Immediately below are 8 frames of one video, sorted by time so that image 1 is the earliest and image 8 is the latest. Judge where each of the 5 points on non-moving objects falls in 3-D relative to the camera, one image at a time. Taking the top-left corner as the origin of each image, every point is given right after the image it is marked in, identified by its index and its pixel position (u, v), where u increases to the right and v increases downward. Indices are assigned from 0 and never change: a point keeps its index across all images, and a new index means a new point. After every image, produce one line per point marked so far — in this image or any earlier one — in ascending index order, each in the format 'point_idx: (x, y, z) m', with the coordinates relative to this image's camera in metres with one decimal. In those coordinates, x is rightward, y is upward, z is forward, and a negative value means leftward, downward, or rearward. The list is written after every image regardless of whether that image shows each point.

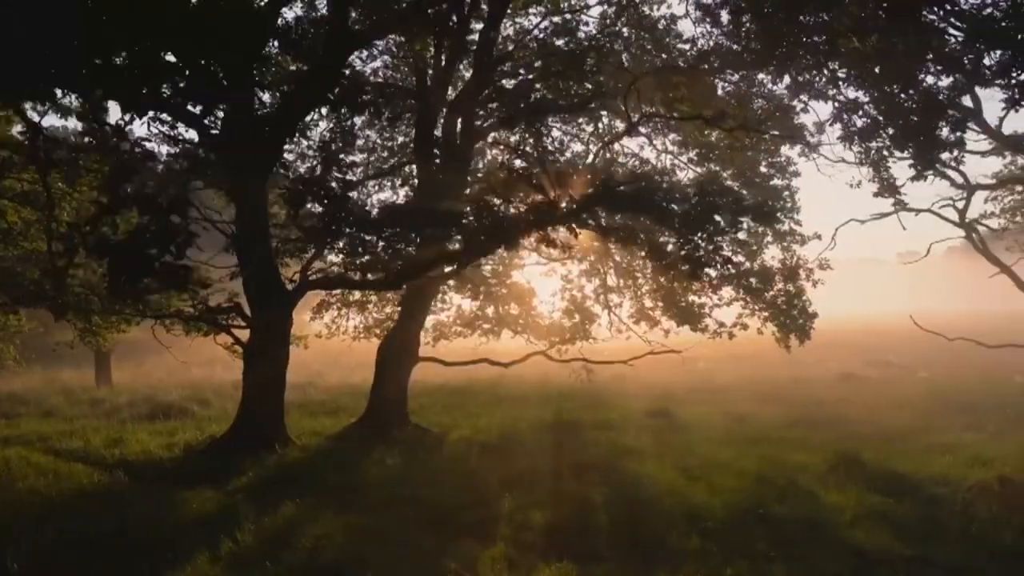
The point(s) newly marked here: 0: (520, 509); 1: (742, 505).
0: (0.0, -1.6, +9.0) m
1: (+1.5, -1.5, +8.8) m
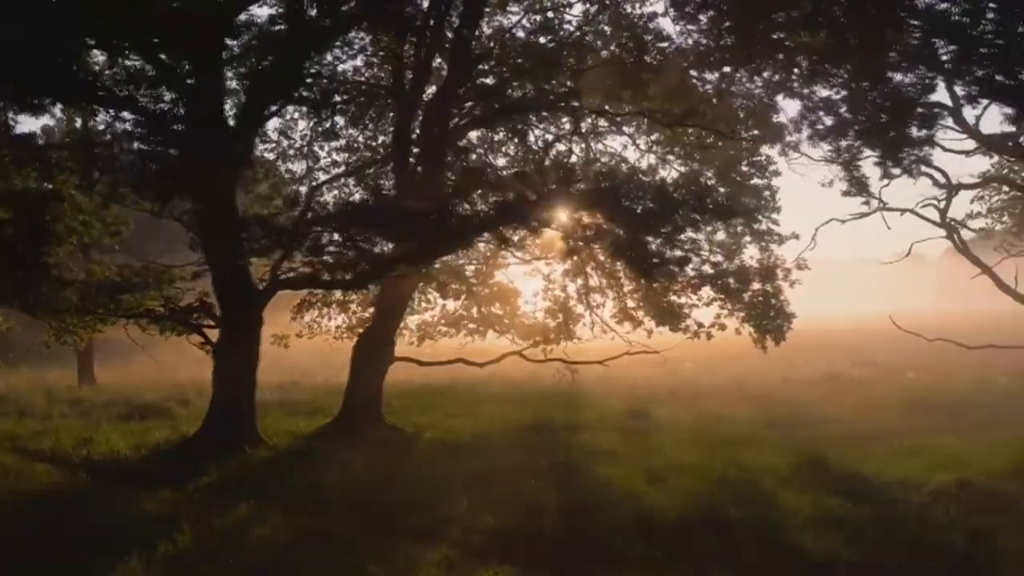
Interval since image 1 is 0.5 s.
0: (-0.3, -1.6, +8.9) m
1: (+1.2, -1.5, +8.7) m
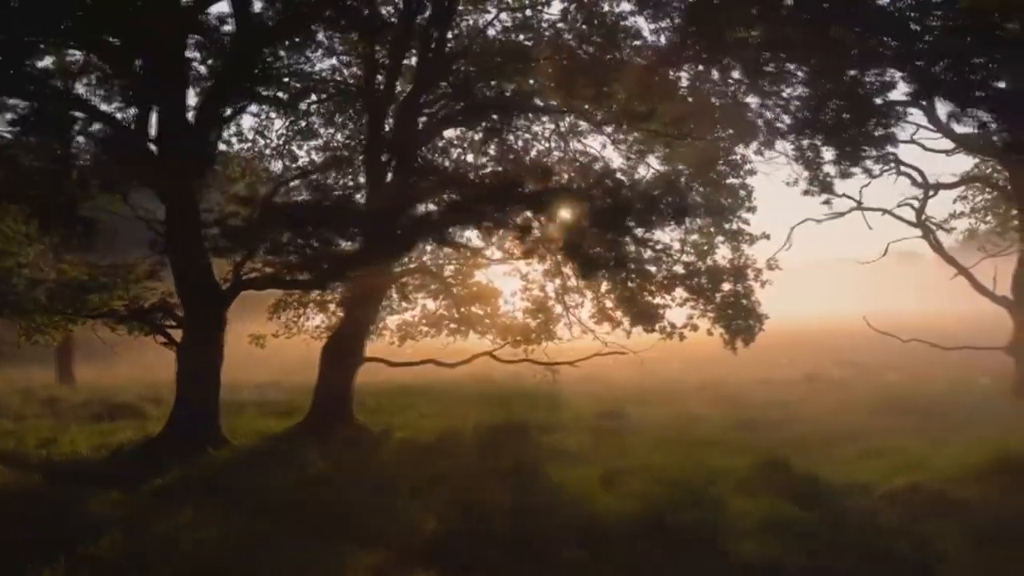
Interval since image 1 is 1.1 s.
0: (-0.6, -1.6, +8.8) m
1: (+0.9, -1.5, +8.6) m
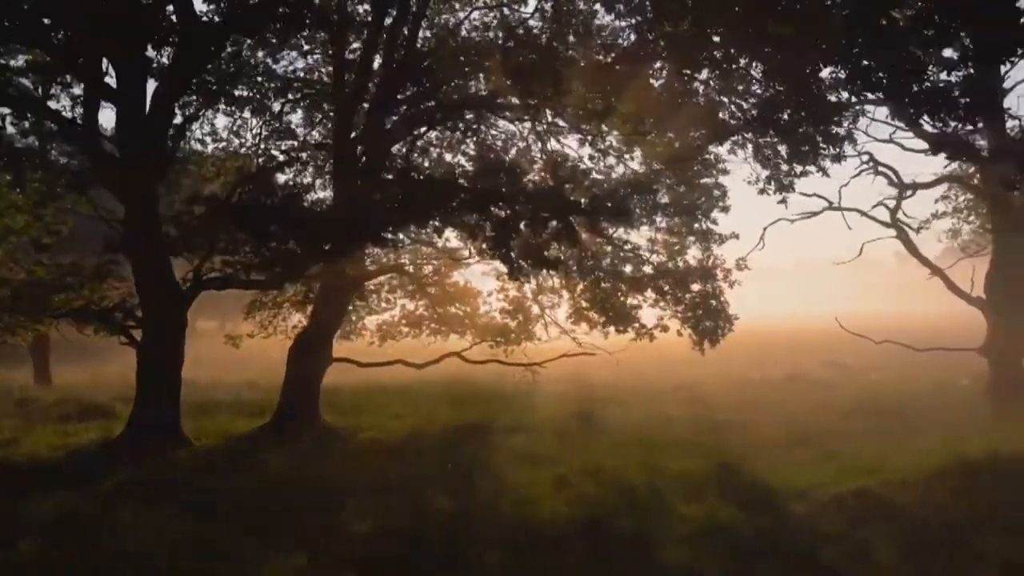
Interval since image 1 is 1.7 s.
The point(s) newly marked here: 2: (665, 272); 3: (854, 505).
0: (-1.0, -1.6, +8.7) m
1: (+0.5, -1.5, +8.5) m
2: (+1.9, +0.2, +16.0) m
3: (+2.3, -1.5, +8.7) m
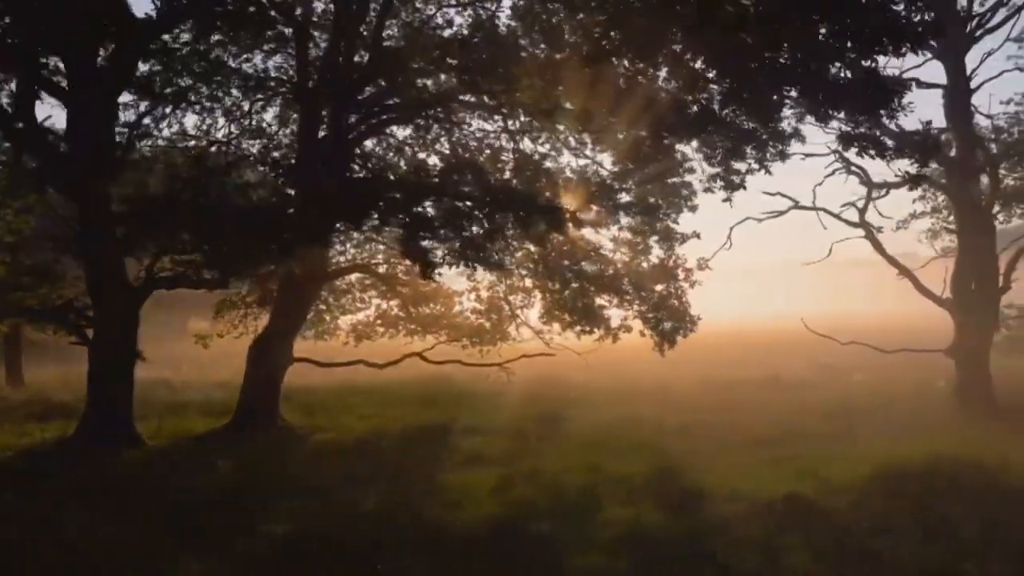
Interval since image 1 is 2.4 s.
0: (-1.5, -1.6, +8.5) m
1: (0.0, -1.5, +8.3) m
2: (+1.5, +0.2, +15.8) m
3: (+1.8, -1.5, +8.5) m
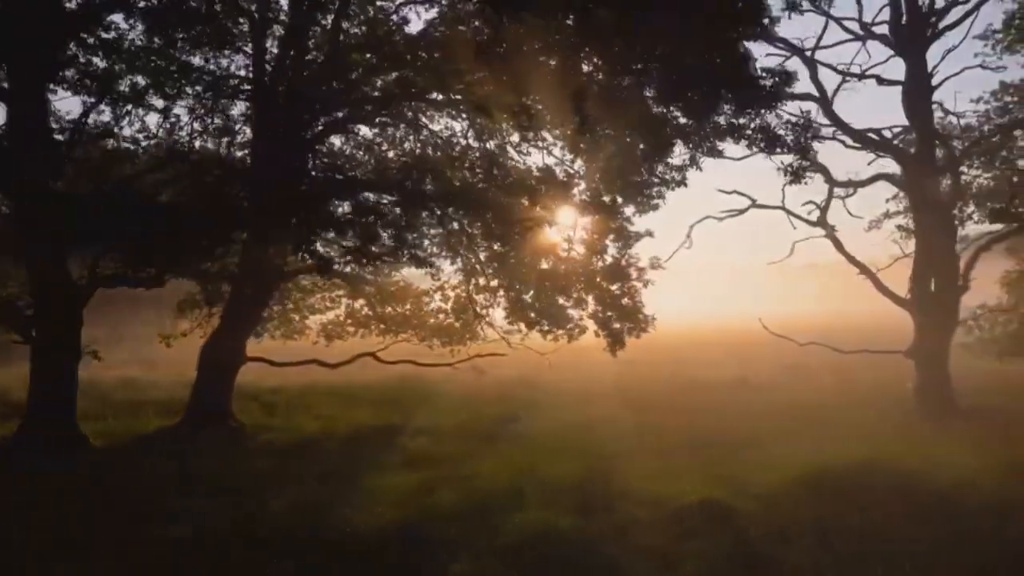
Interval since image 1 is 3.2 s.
0: (-2.1, -1.6, +8.4) m
1: (-0.6, -1.5, +8.2) m
2: (+1.0, +0.2, +15.6) m
3: (+1.3, -1.5, +8.4) m
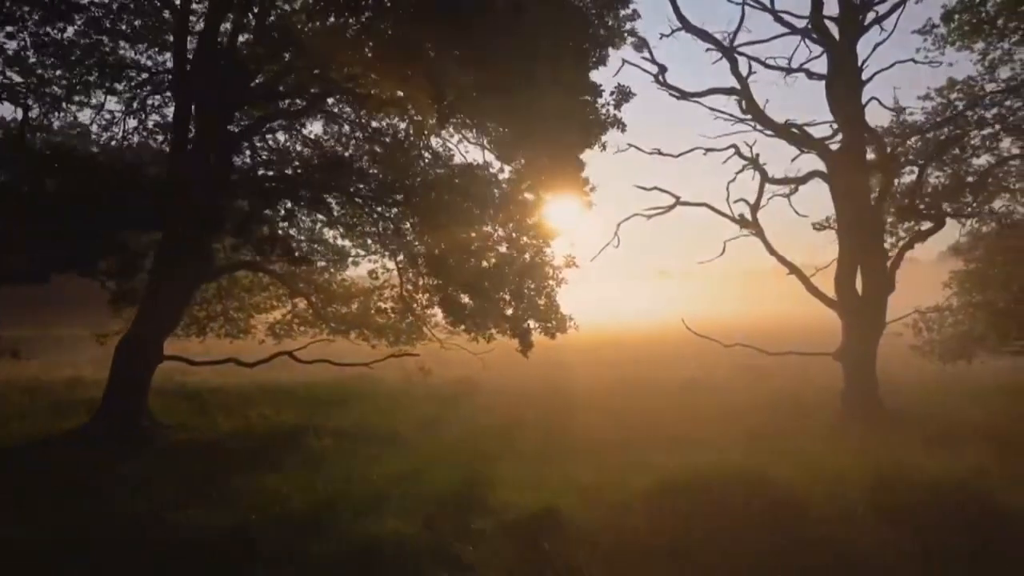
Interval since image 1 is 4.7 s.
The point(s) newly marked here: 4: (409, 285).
0: (-3.0, -1.5, +8.2) m
1: (-1.5, -1.5, +7.9) m
2: (+0.2, +0.2, +15.4) m
3: (+0.3, -1.5, +8.1) m
4: (-1.3, +0.1, +17.0) m
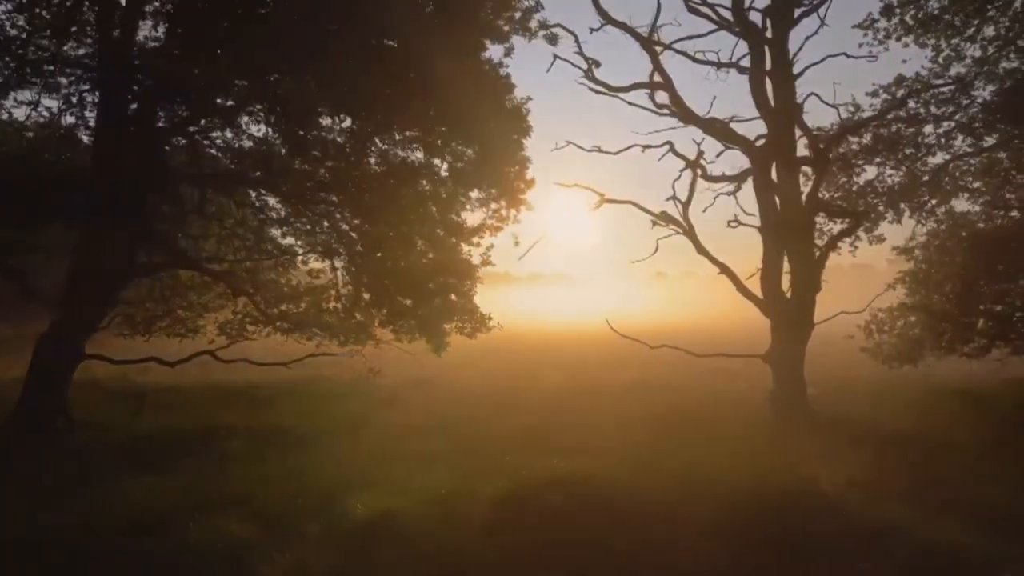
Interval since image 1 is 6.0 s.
0: (-3.9, -1.5, +8.0) m
1: (-2.5, -1.5, +7.7) m
2: (-0.6, +0.2, +15.1) m
3: (-0.6, -1.4, +7.8) m
4: (-2.0, +0.1, +16.7) m
